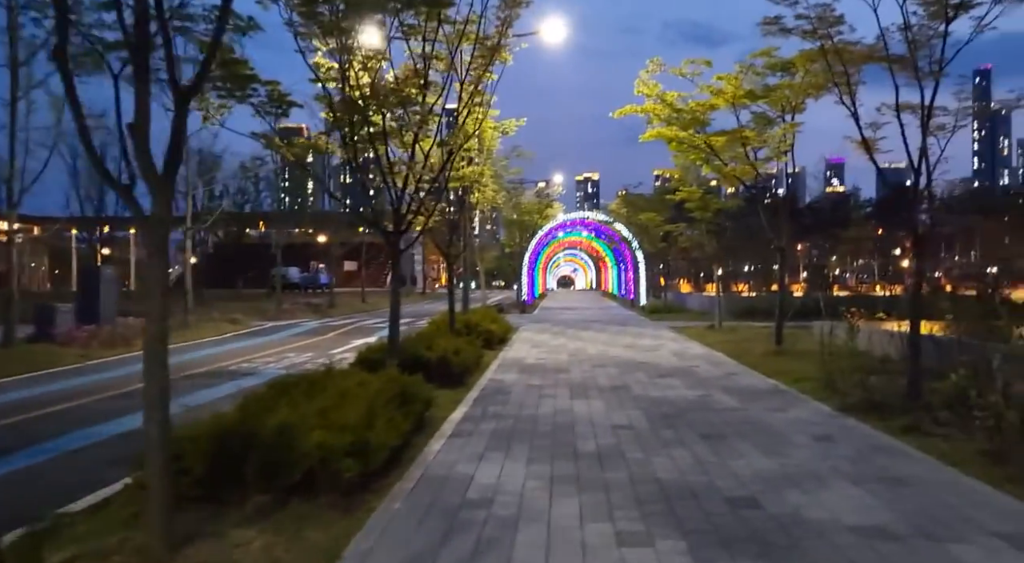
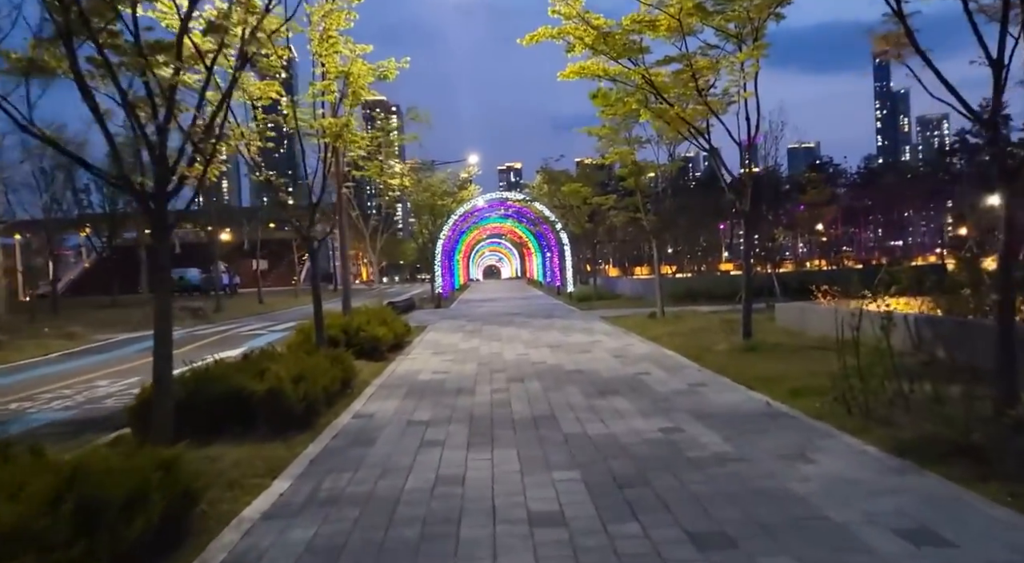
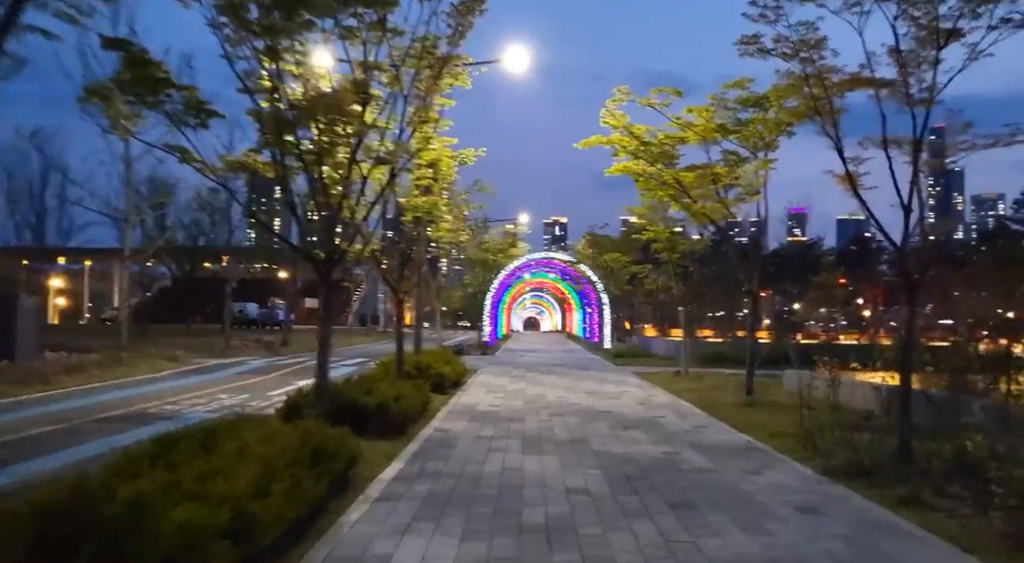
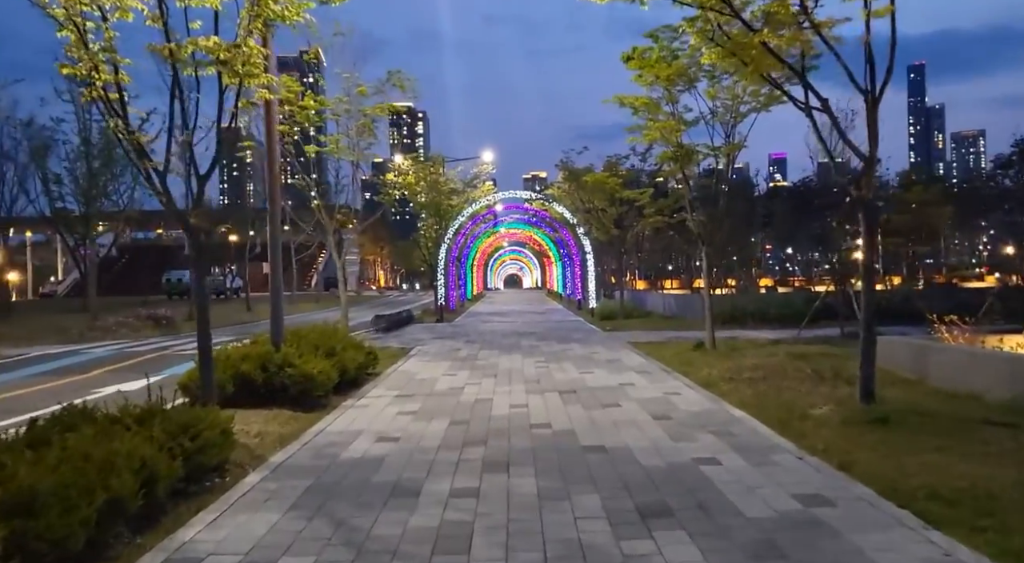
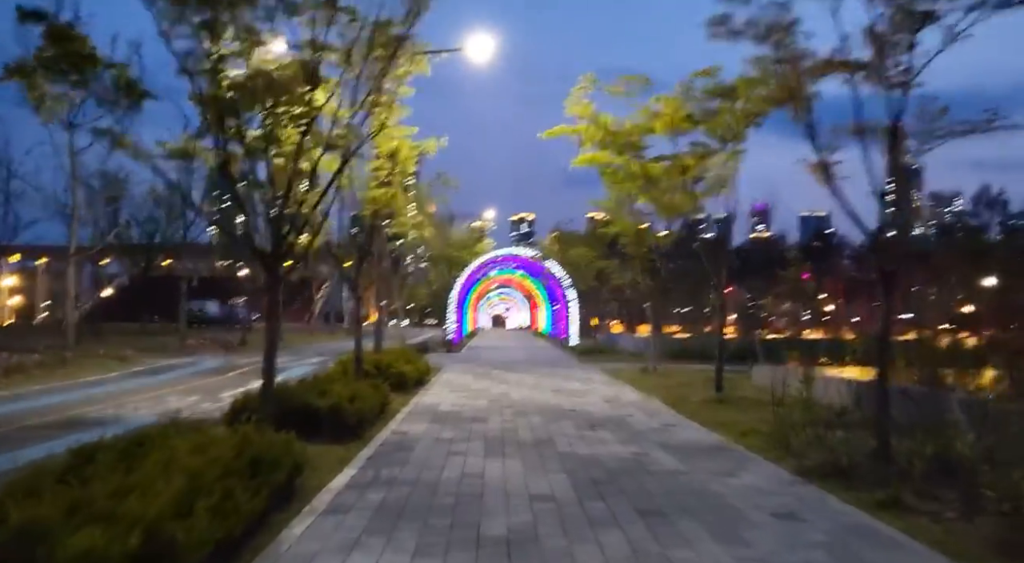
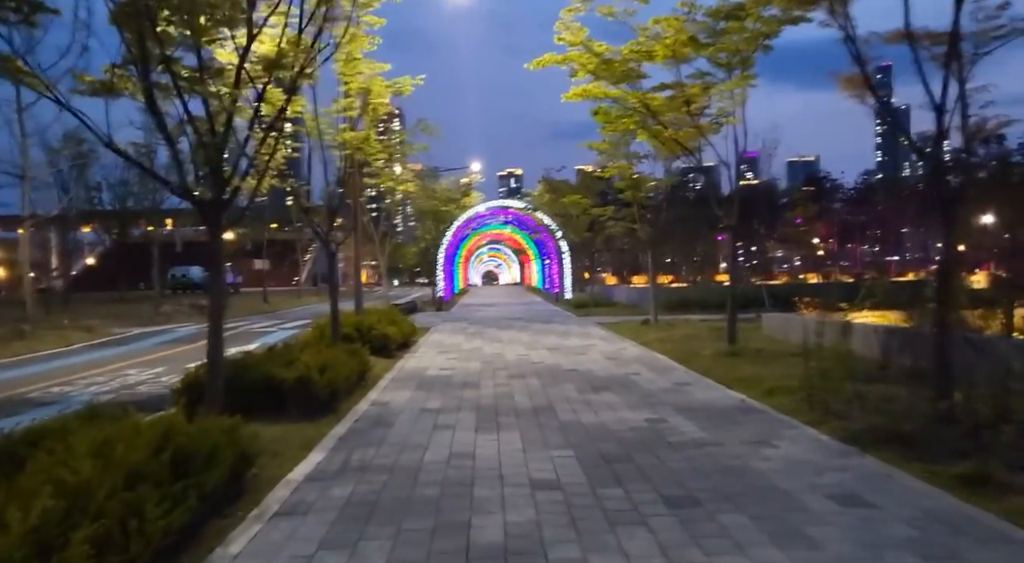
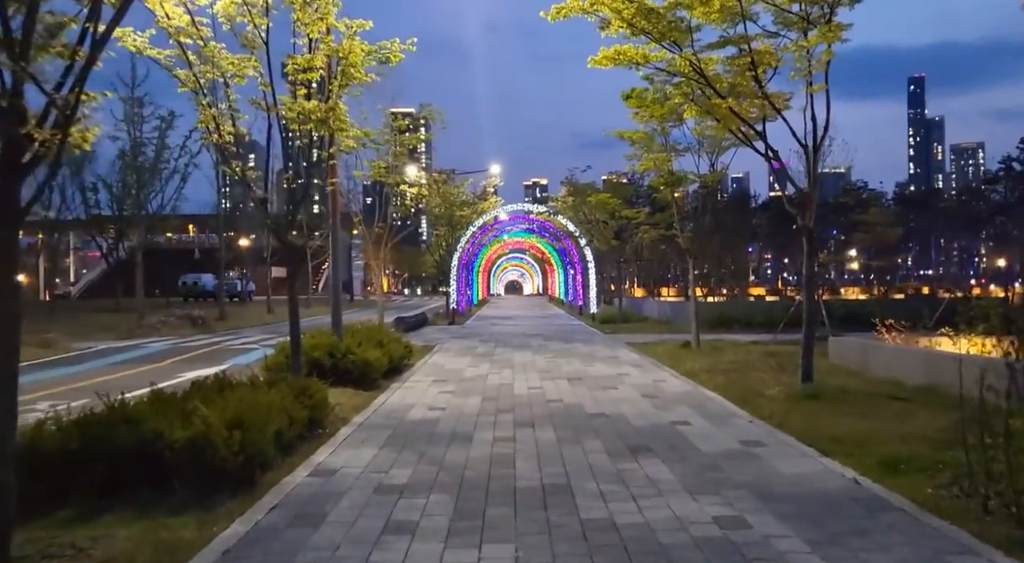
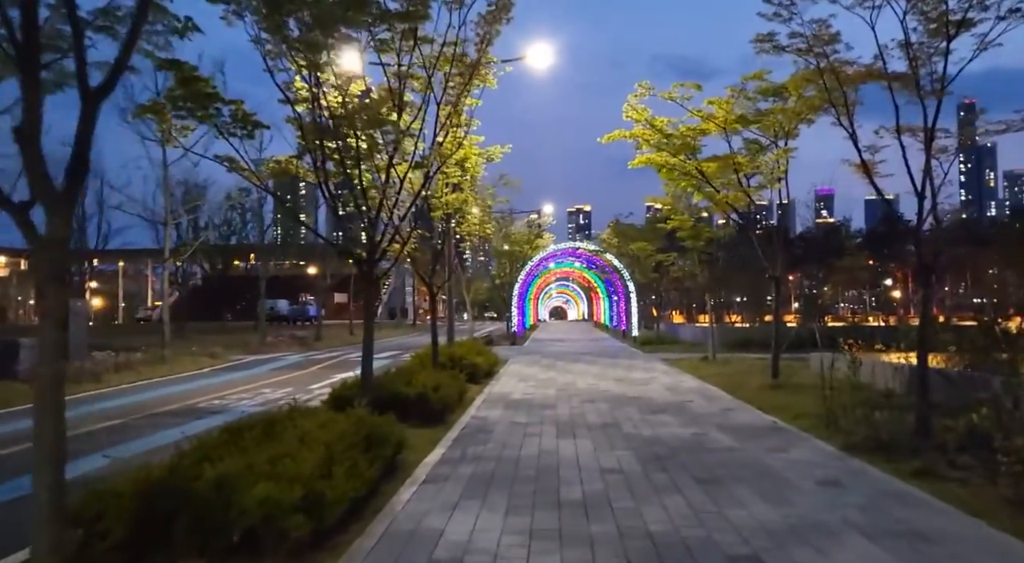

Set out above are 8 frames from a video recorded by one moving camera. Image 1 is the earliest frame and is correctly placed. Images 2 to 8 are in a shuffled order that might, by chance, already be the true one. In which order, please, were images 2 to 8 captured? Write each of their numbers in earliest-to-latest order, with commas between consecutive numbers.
8, 3, 5, 6, 2, 7, 4
